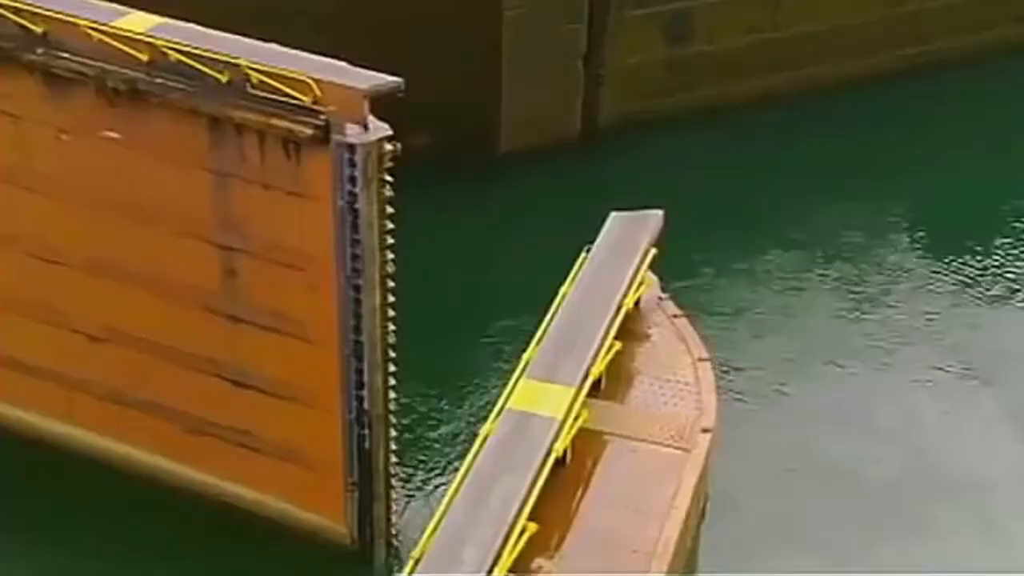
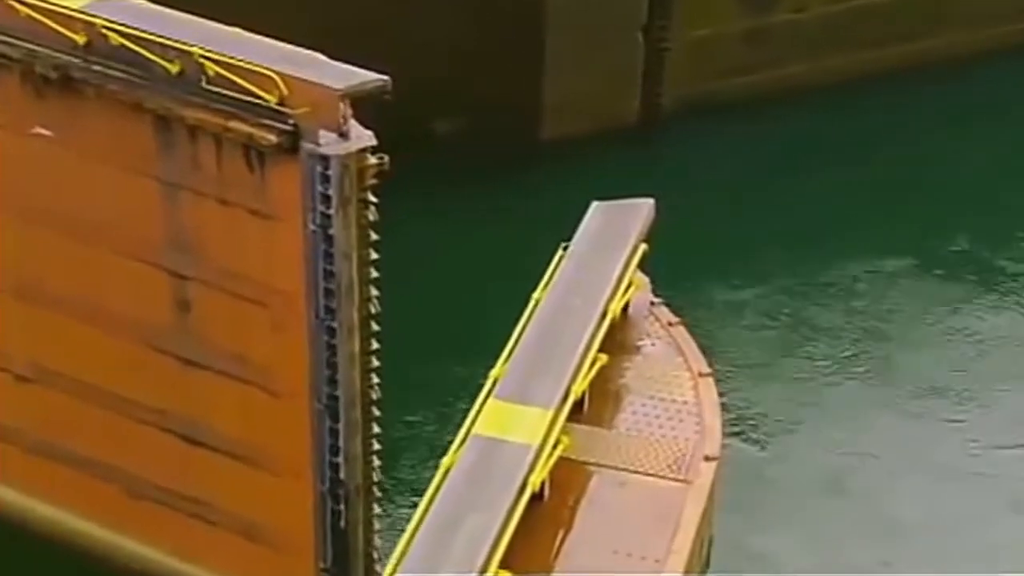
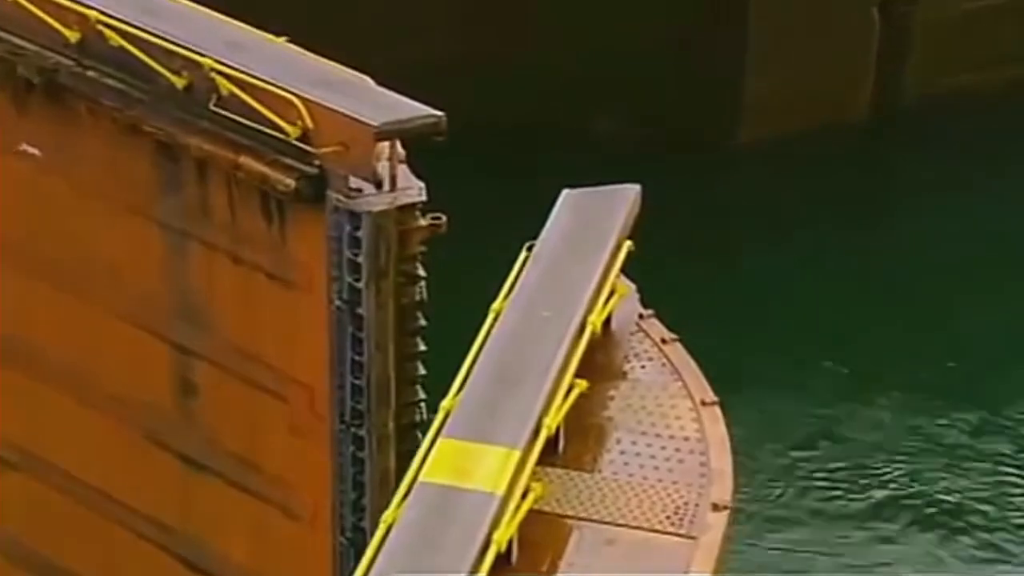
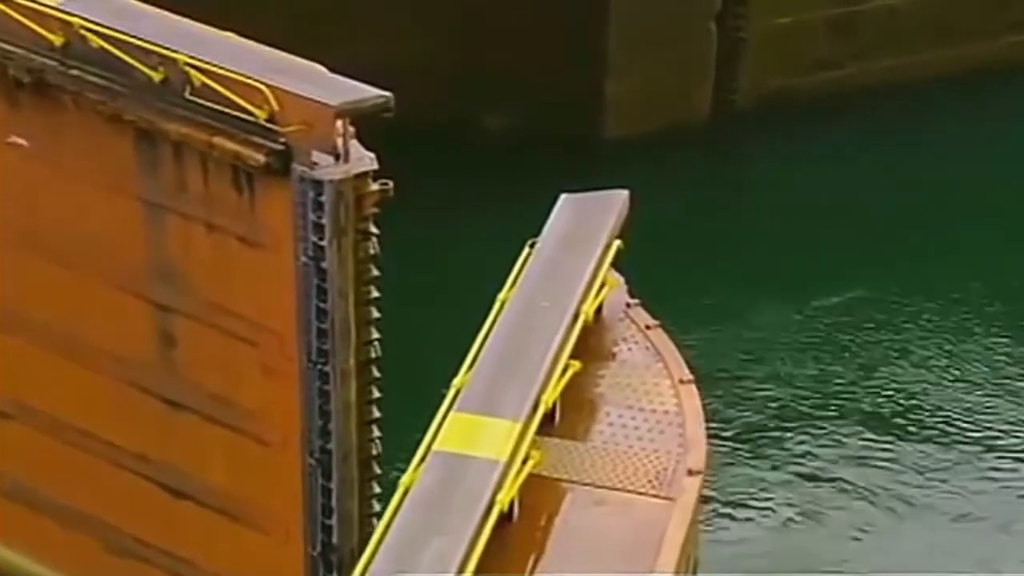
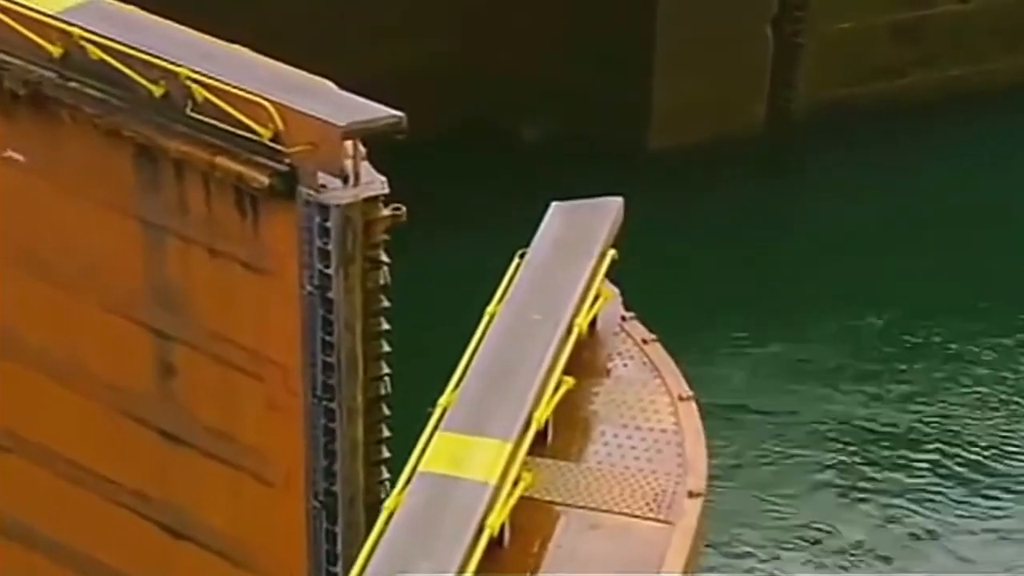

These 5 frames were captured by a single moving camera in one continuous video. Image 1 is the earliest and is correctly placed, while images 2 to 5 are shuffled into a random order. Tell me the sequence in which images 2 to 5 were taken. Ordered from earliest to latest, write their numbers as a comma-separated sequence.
2, 4, 5, 3
